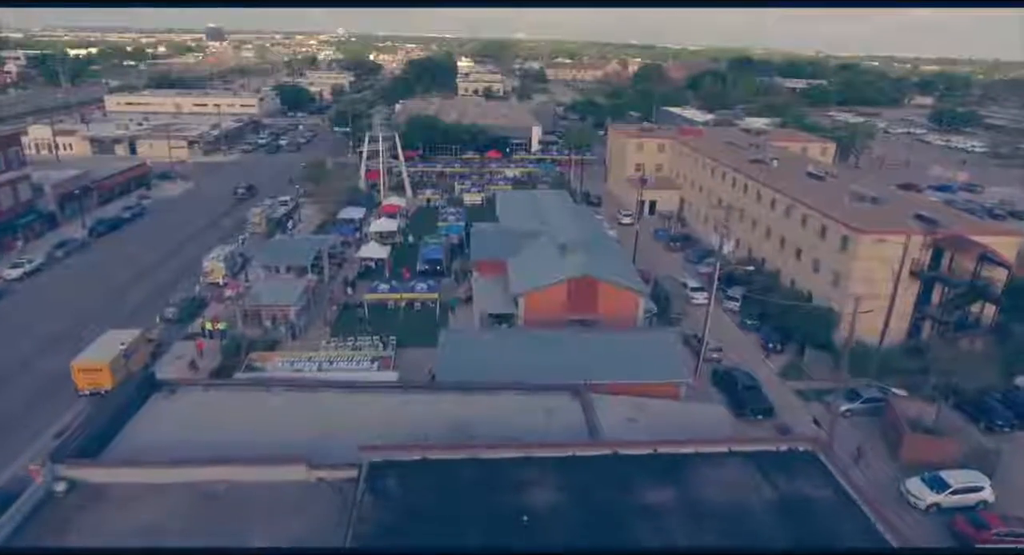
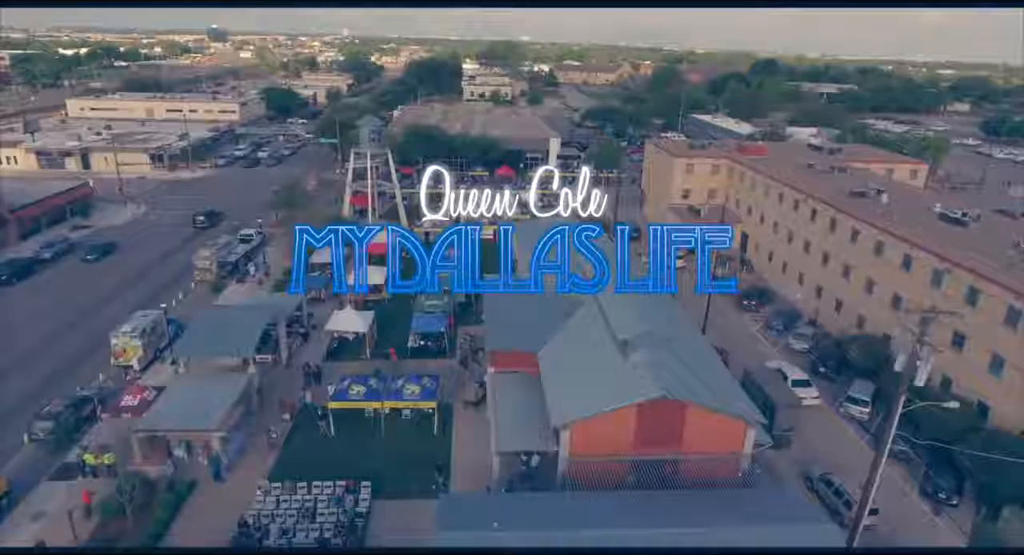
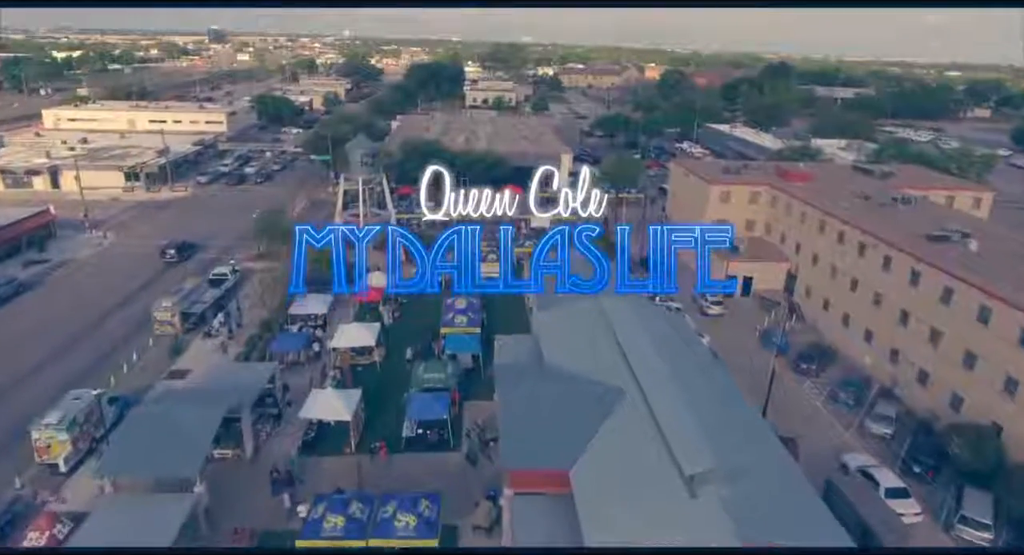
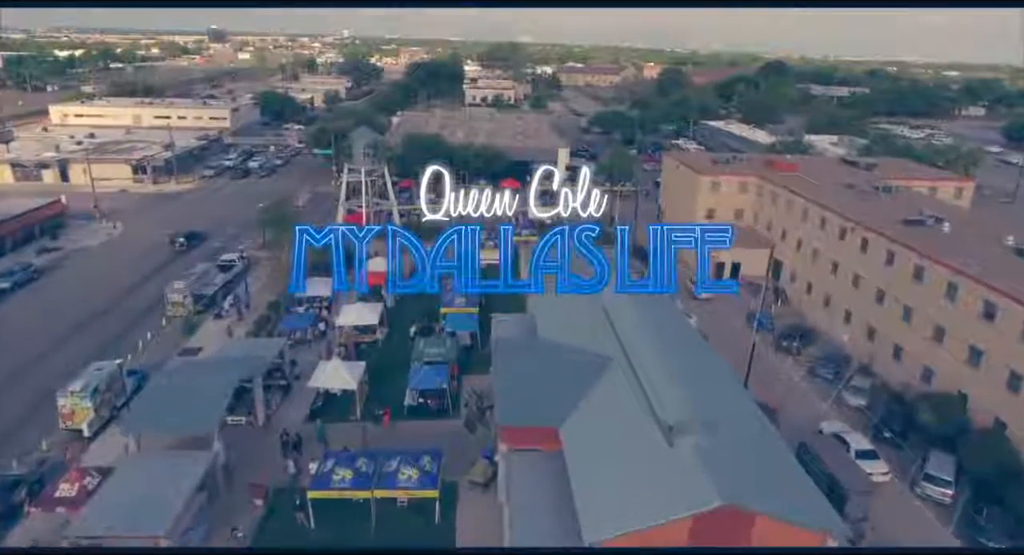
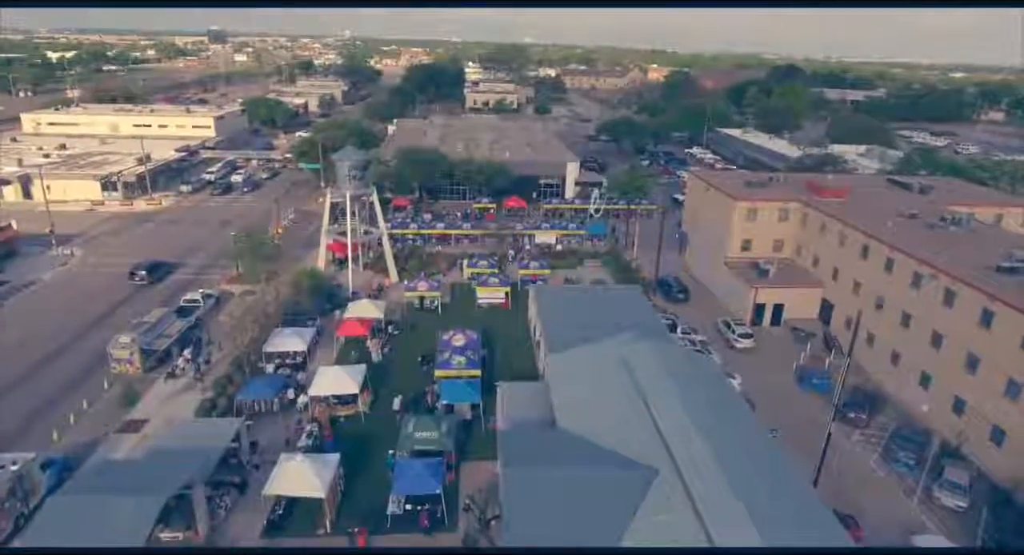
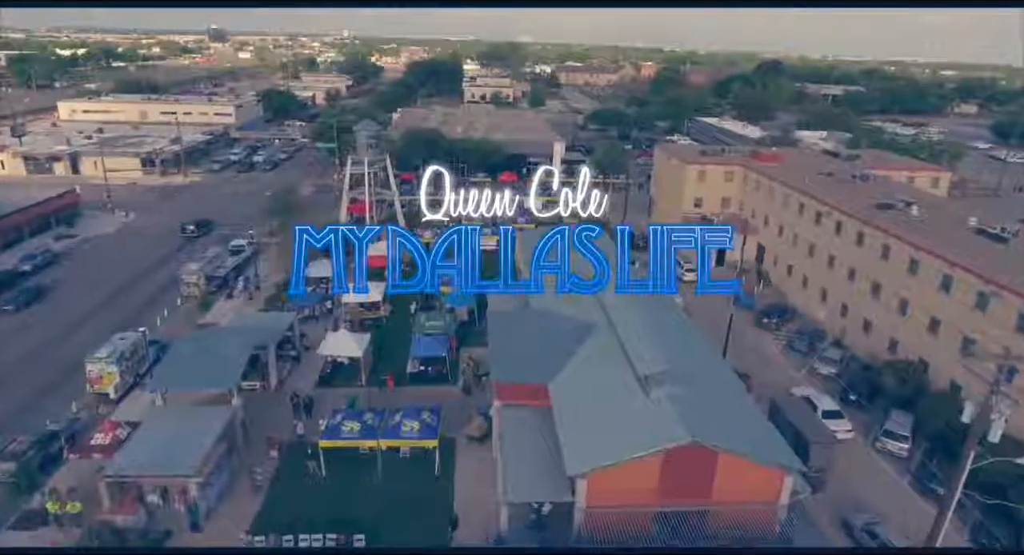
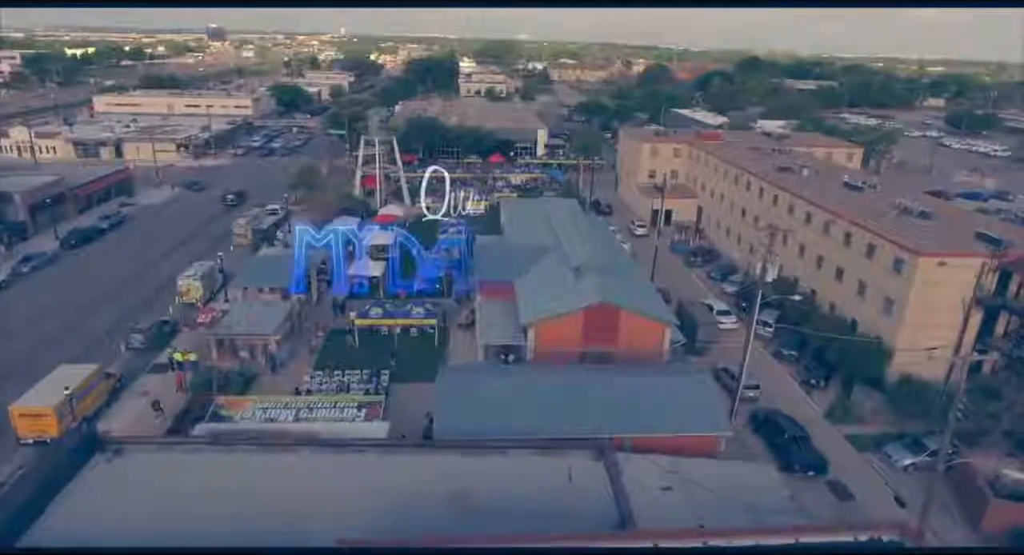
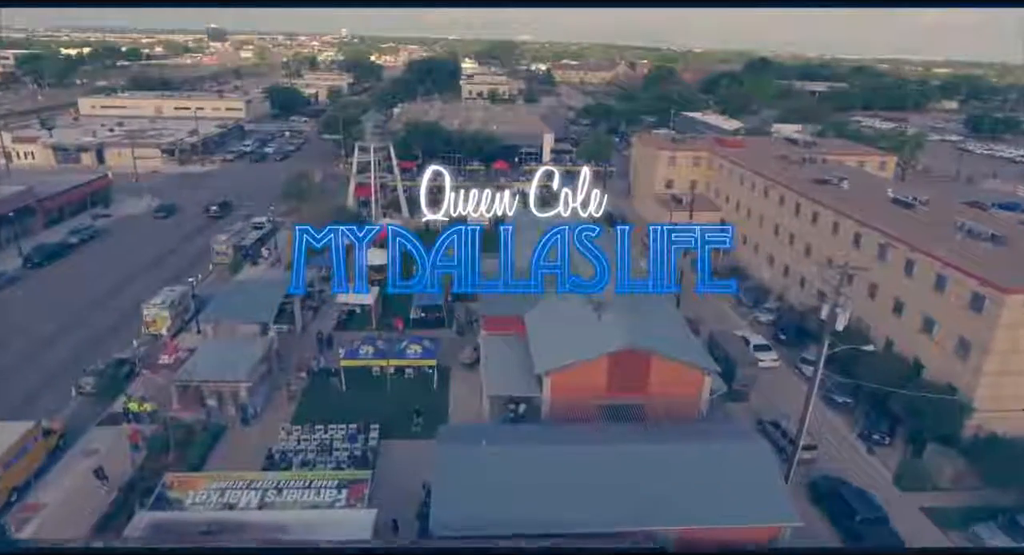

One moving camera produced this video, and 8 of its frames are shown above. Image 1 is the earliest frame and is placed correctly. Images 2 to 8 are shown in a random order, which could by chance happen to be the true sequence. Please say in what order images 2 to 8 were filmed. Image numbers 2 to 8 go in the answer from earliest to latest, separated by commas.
7, 8, 2, 6, 4, 3, 5
